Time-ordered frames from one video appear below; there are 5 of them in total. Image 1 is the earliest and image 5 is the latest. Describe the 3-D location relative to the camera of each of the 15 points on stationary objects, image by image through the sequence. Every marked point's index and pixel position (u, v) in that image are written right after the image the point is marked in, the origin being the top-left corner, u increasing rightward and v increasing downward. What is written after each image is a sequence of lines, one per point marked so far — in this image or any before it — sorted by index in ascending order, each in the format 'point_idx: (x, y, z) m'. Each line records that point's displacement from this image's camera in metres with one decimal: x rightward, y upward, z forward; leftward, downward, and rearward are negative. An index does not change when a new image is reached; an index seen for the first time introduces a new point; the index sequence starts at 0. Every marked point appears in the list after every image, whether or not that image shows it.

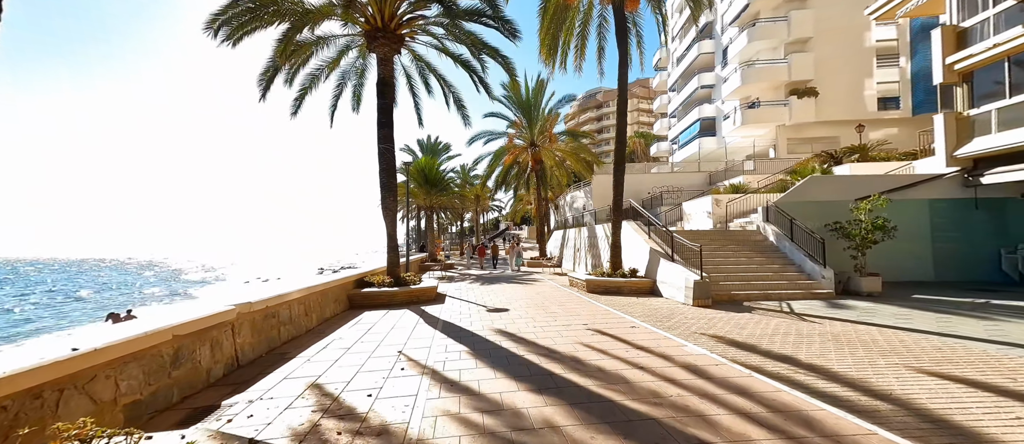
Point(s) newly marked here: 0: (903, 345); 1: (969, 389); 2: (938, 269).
0: (+6.0, -1.9, +4.9) m
1: (+4.7, -1.8, +3.4) m
2: (+14.6, -1.6, +10.9) m
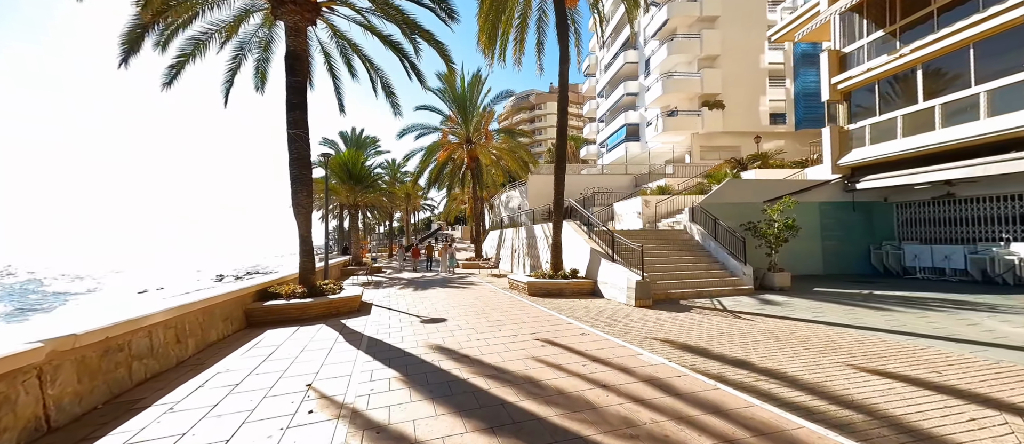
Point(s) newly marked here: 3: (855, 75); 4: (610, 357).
0: (+5.2, -1.9, +5.2) m
1: (+4.3, -1.8, +3.4) m
2: (+12.4, -1.6, +12.8) m
3: (+12.8, +5.6, +11.9) m
4: (+1.7, -2.3, +5.5) m
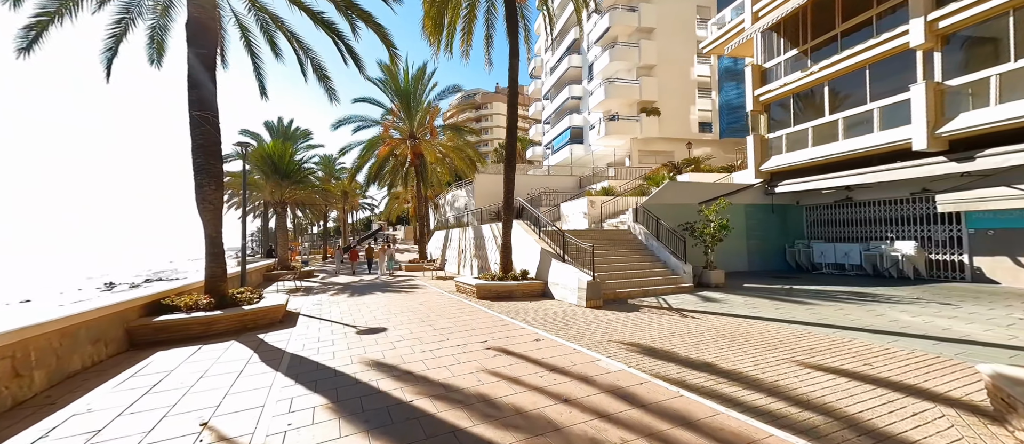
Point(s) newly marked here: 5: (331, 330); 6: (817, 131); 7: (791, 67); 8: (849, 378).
0: (+4.4, -1.9, +5.4) m
1: (+3.8, -1.8, +3.6) m
2: (+10.3, -1.7, +14.1) m
3: (+10.8, +5.6, +13.3) m
4: (+0.9, -2.3, +5.2) m
5: (-4.7, -2.7, +8.2) m
6: (+11.2, +3.4, +11.9) m
7: (+11.1, +6.2, +12.9) m
8: (+3.8, -1.8, +3.7) m
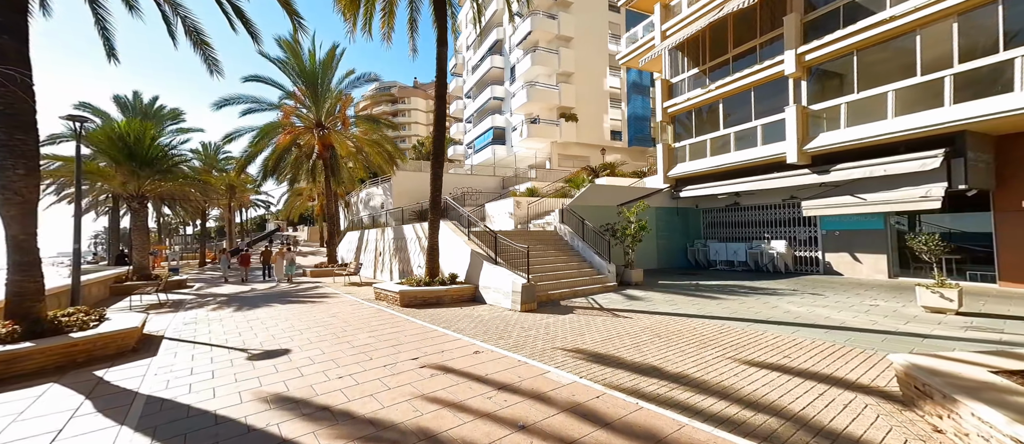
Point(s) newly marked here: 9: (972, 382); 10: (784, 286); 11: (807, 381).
0: (+3.4, -2.0, +5.9) m
1: (+3.3, -1.9, +3.9) m
2: (+7.1, -1.8, +15.7) m
3: (+7.8, +5.5, +15.1) m
4: (+0.1, -2.3, +4.8) m
5: (-6.0, -2.8, +6.4) m
6: (+8.5, +3.3, +13.7) m
7: (+8.2, +6.1, +14.7) m
8: (+3.3, -1.9, +4.0) m
9: (+3.4, -1.1, +2.3) m
10: (+8.0, -1.9, +9.5) m
11: (+3.4, -1.8, +3.7) m
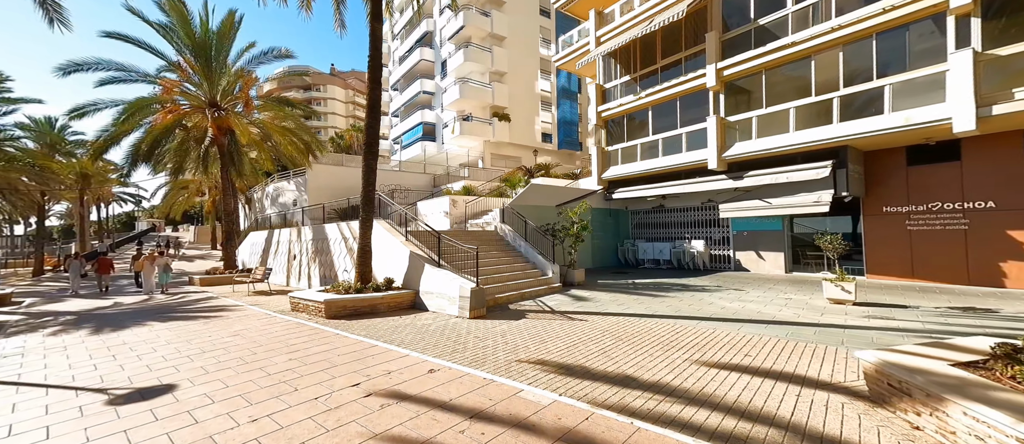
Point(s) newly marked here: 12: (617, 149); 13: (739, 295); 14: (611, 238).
0: (+2.7, -2.1, +6.0) m
1: (+3.0, -1.9, +4.0) m
2: (+4.3, -1.8, +16.4) m
3: (+5.2, +5.4, +15.9) m
4: (-0.3, -2.4, +4.2) m
5: (-6.6, -2.8, +4.6) m
6: (+6.1, +3.3, +14.7) m
7: (+5.7, +6.1, +15.6) m
8: (+3.0, -1.9, +4.2) m
9: (+3.4, -1.2, +2.5) m
10: (+6.5, -1.9, +10.5) m
11: (+3.1, -1.9, +3.9) m
12: (+5.3, +3.3, +15.7) m
13: (+5.9, -1.9, +8.3) m
14: (+5.5, -0.8, +17.4) m
